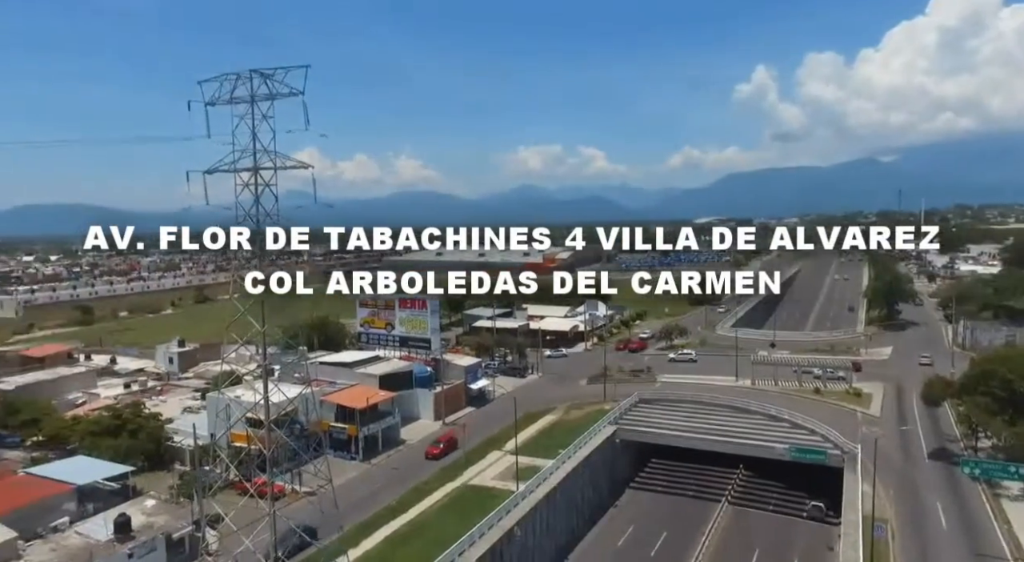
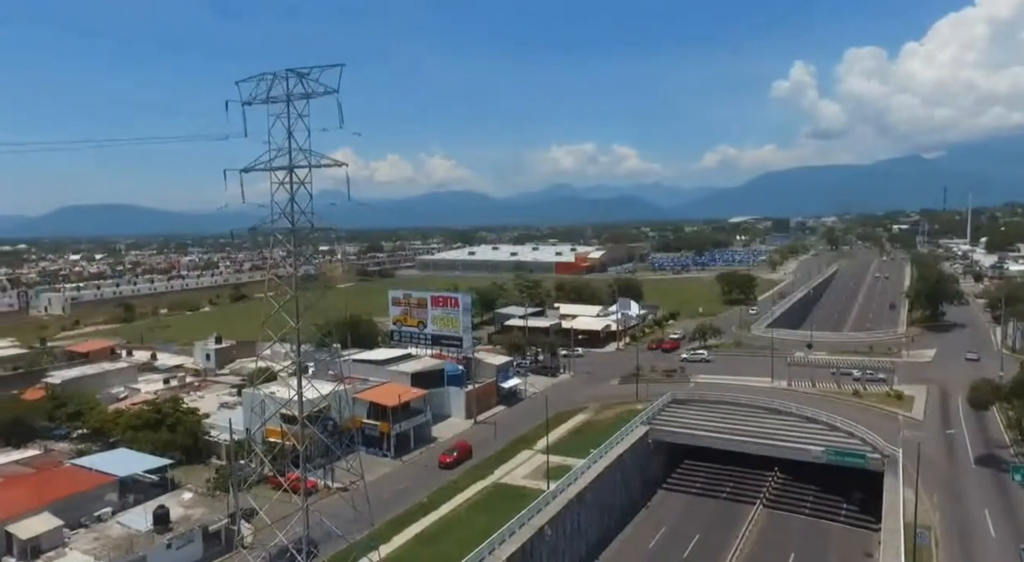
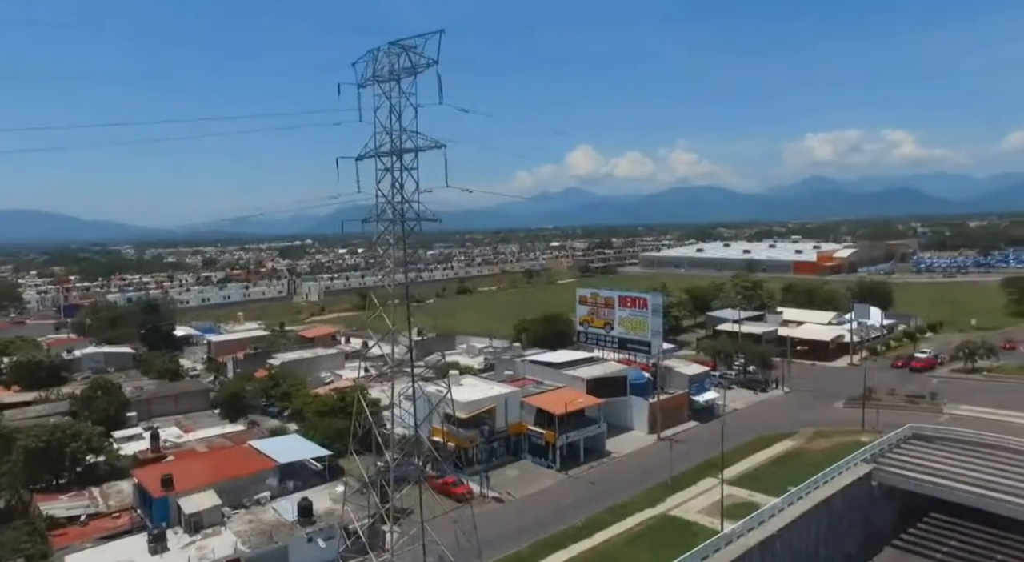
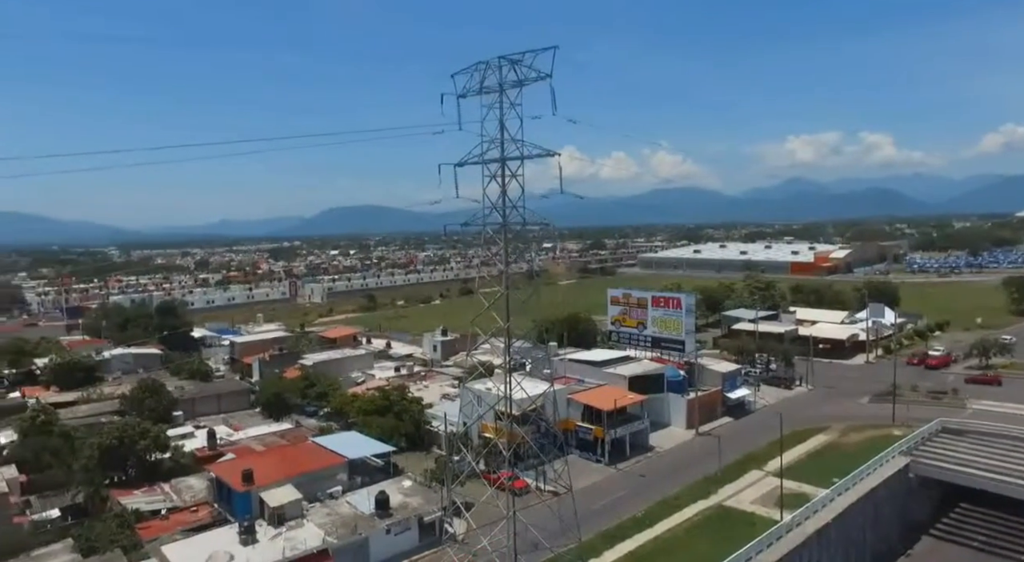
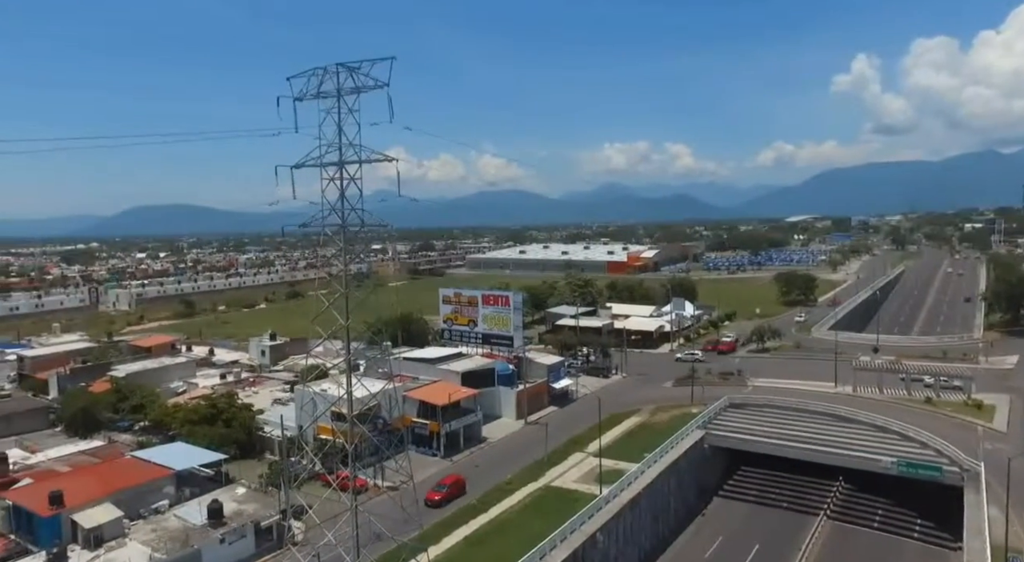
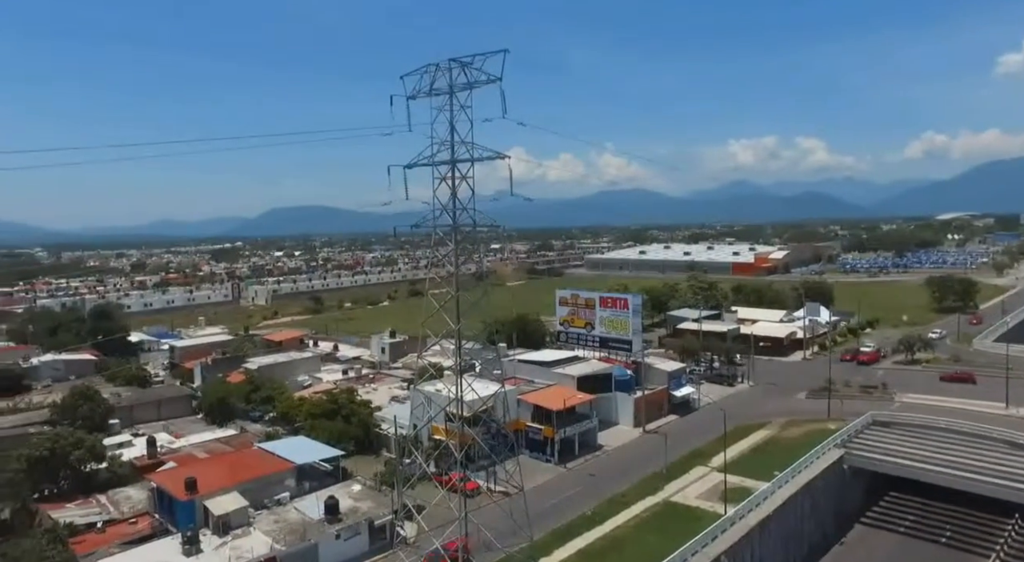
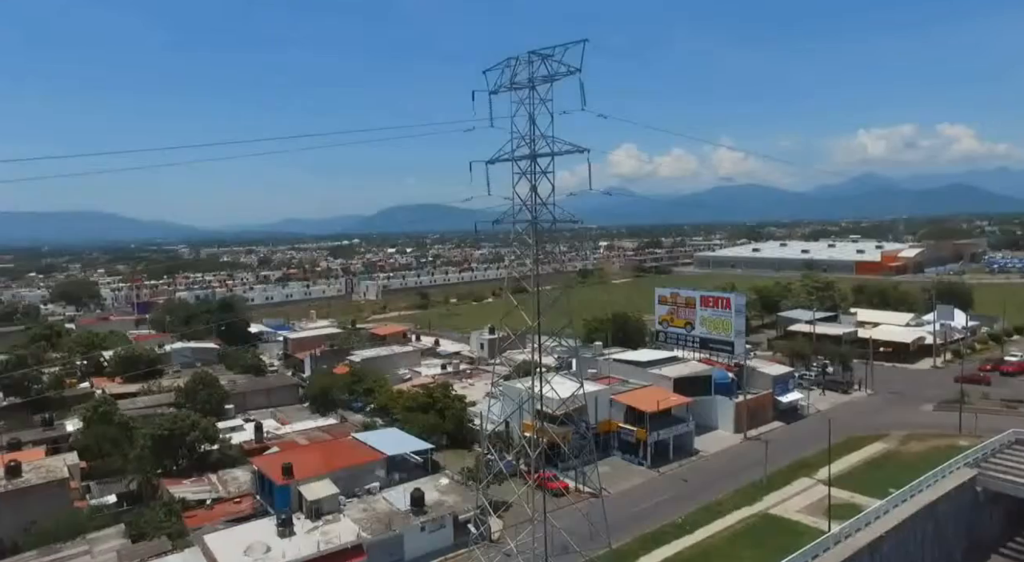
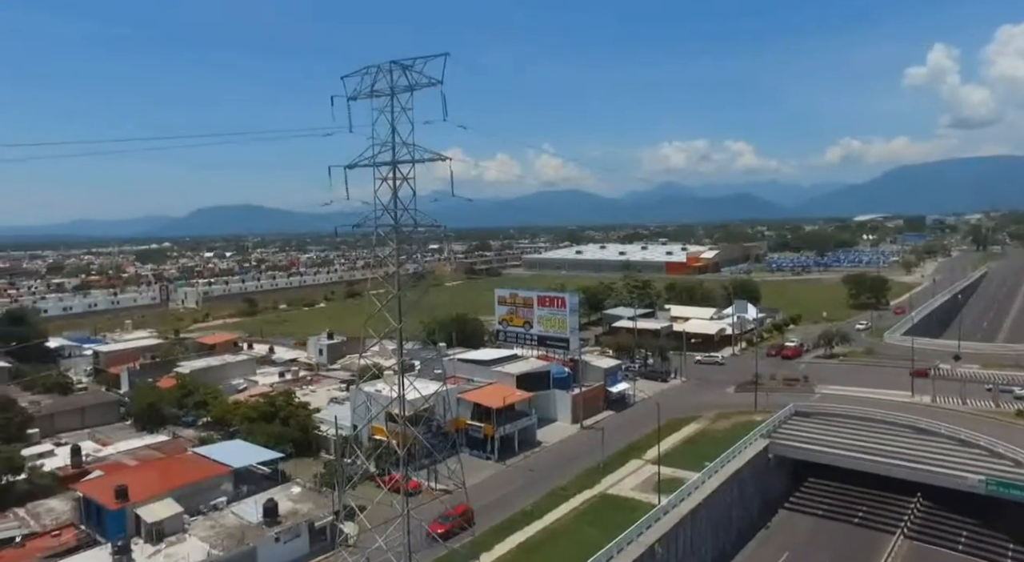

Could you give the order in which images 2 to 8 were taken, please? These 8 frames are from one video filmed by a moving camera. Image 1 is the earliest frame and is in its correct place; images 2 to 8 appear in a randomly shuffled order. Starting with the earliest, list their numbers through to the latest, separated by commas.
2, 5, 8, 6, 4, 7, 3
